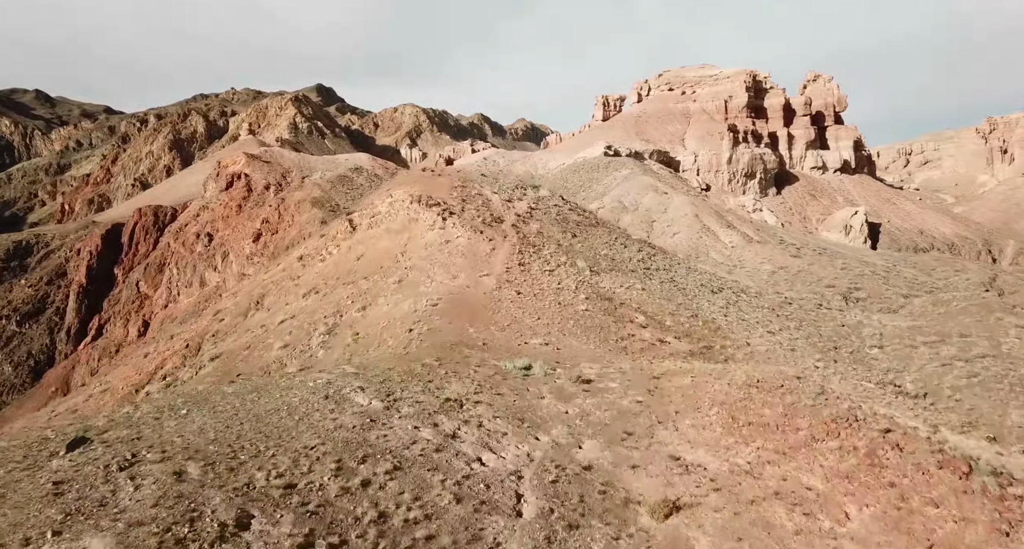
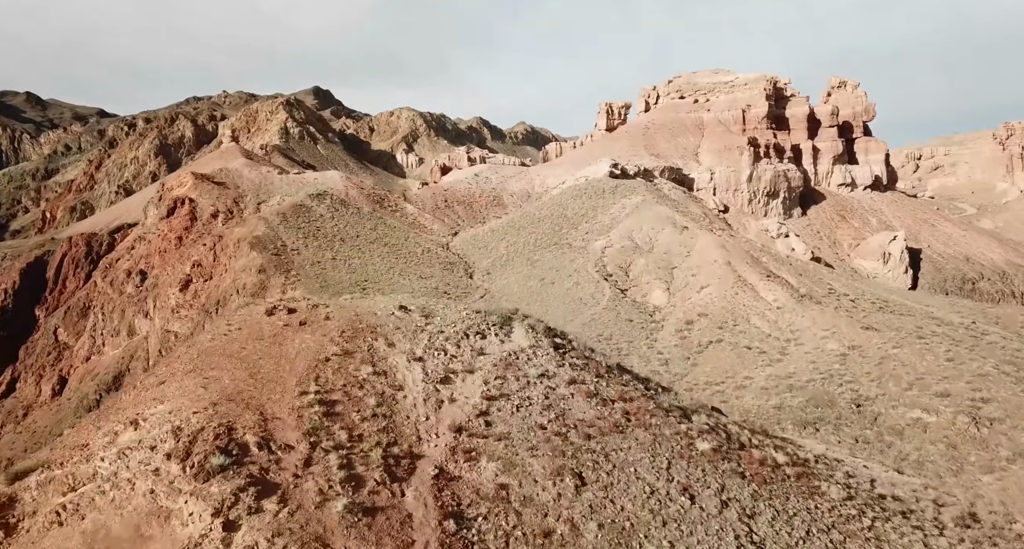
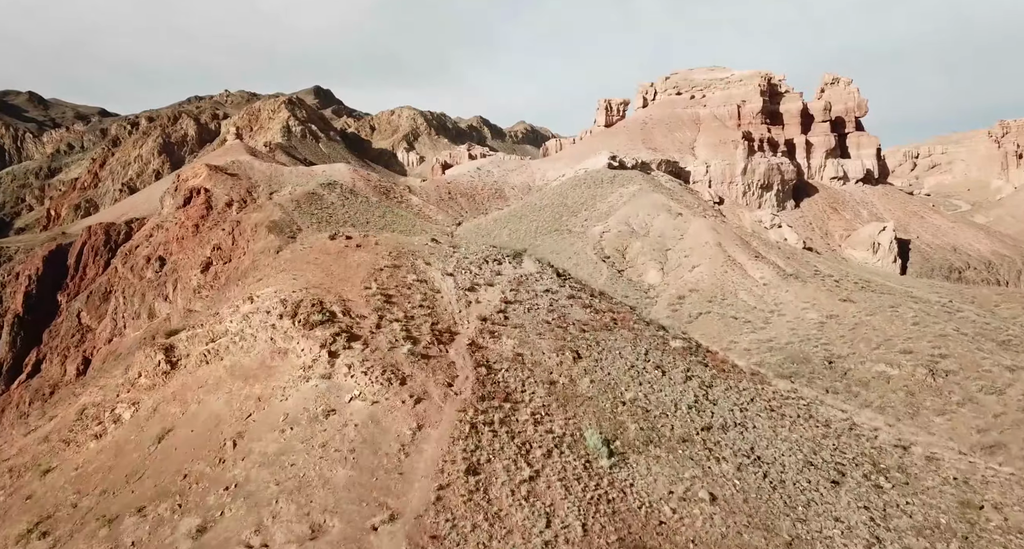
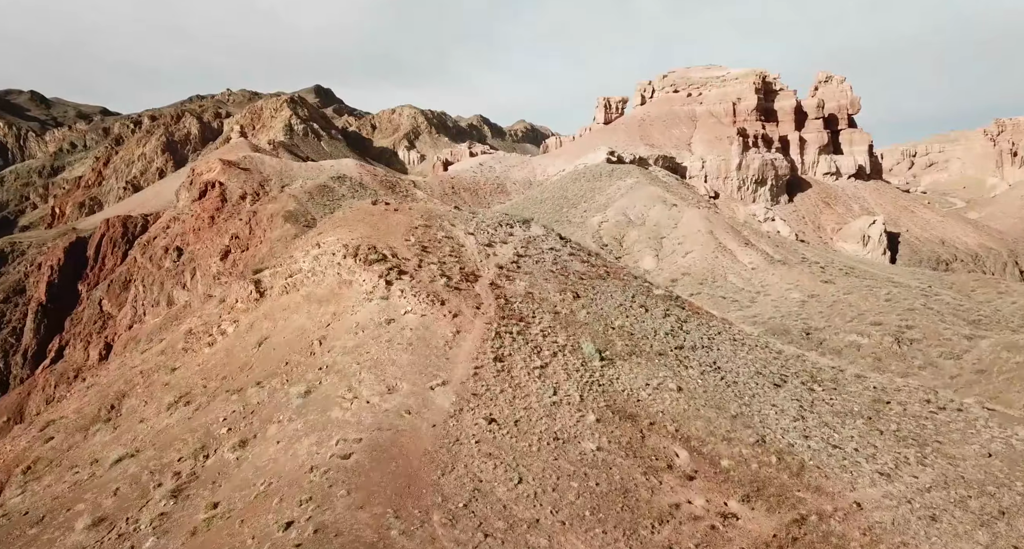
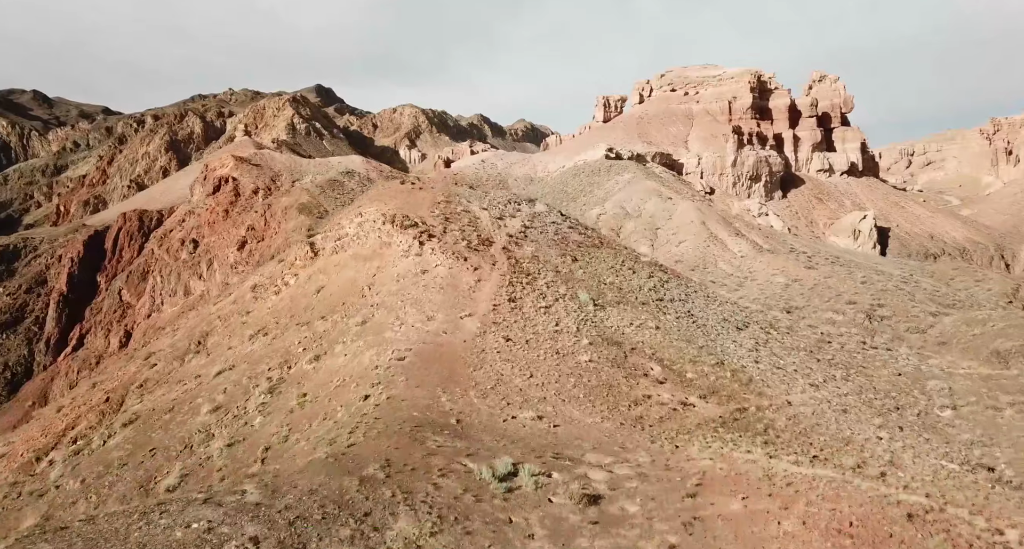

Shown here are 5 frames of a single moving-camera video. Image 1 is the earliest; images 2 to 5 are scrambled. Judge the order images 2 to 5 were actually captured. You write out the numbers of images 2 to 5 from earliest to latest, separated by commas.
5, 4, 3, 2
